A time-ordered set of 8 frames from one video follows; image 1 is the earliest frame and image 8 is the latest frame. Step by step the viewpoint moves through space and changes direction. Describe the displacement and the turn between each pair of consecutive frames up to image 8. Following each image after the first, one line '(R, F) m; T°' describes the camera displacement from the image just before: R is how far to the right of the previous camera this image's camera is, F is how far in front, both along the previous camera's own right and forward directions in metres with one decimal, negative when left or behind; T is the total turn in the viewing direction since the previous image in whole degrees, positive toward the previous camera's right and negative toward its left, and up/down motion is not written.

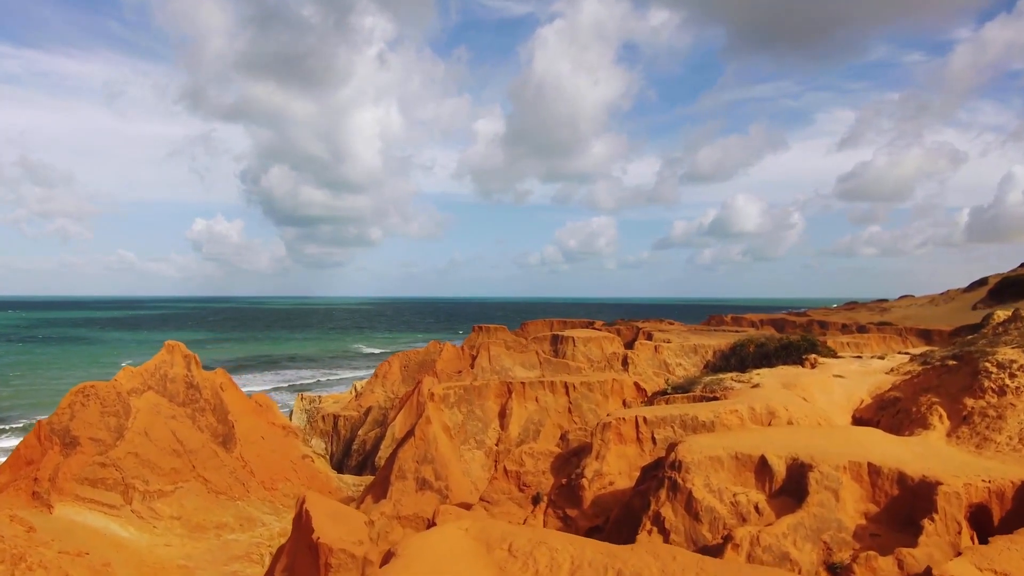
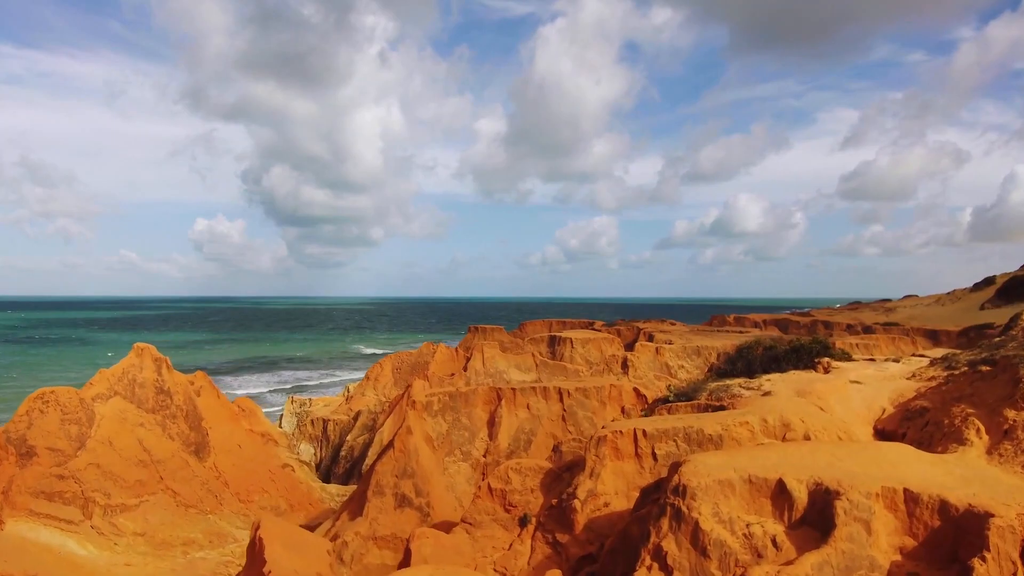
(+0.3, +1.1) m; 0°
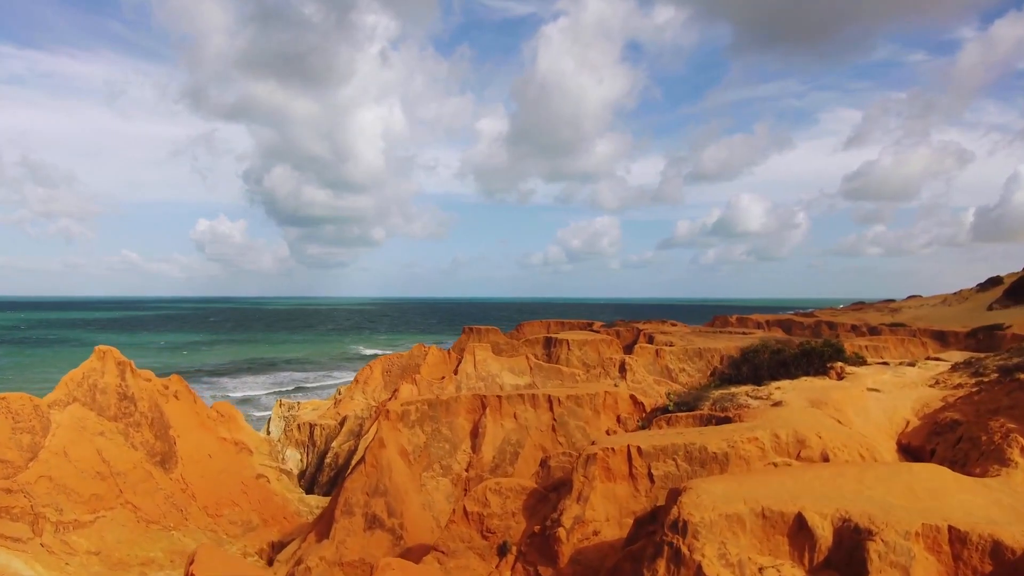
(+0.3, +1.1) m; 0°
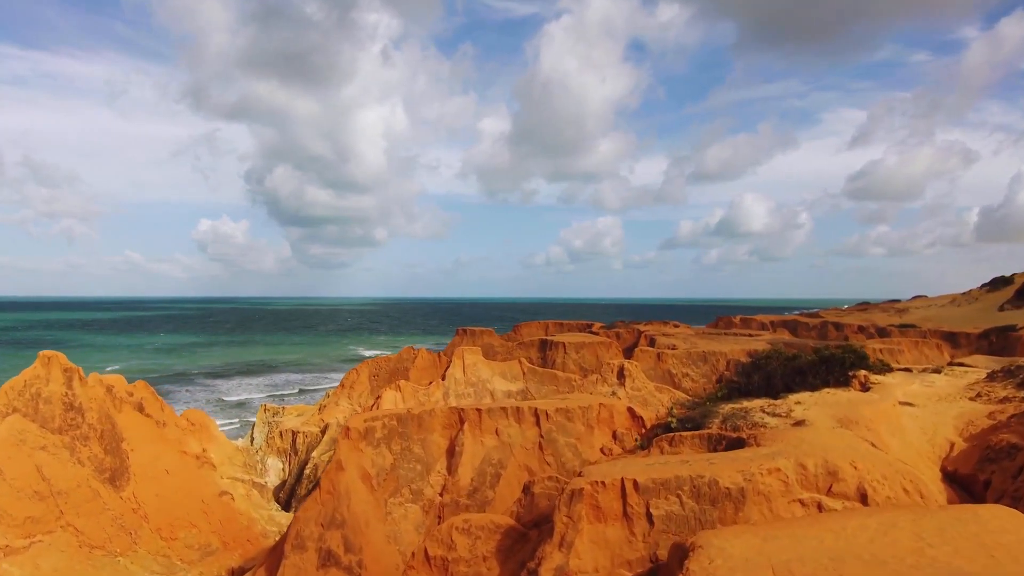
(+0.4, +1.4) m; 0°
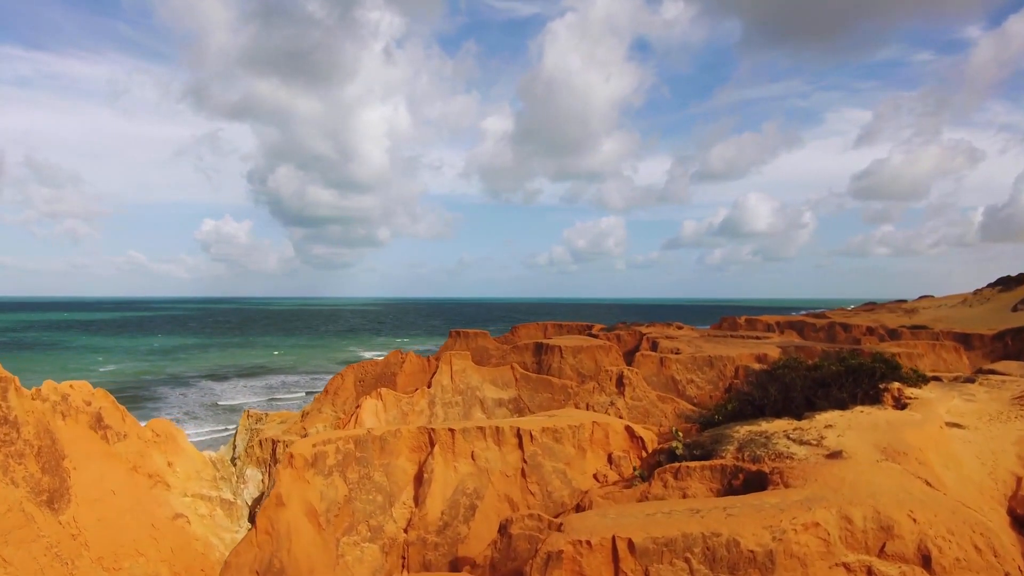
(+0.4, +1.5) m; 0°
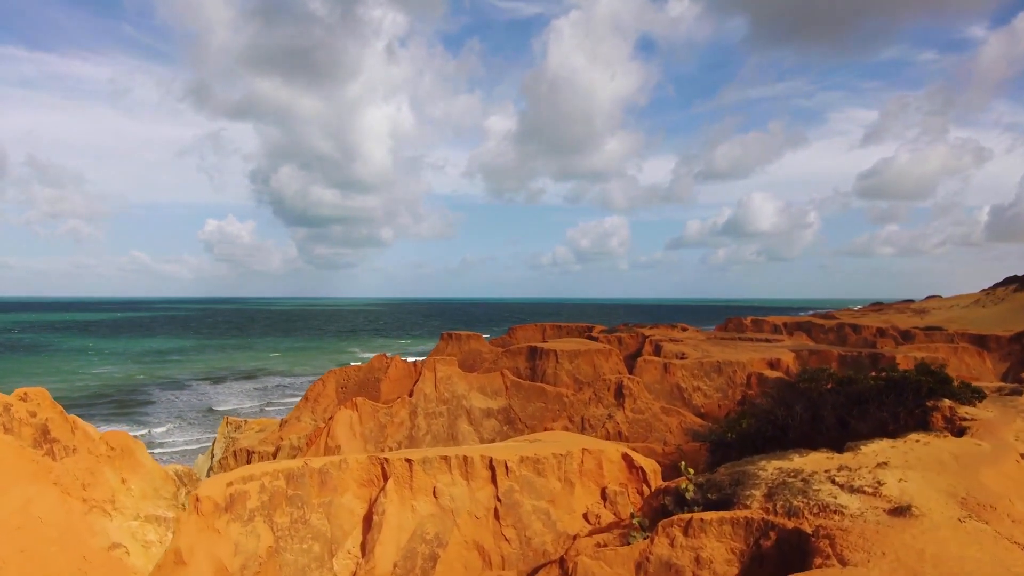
(+0.4, +1.7) m; 0°
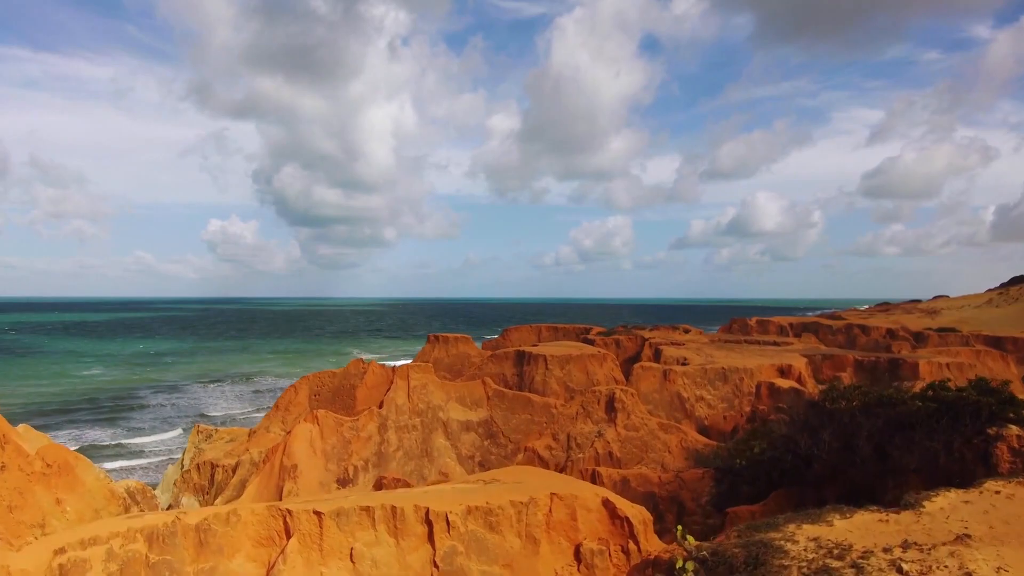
(+0.6, +1.8) m; 0°
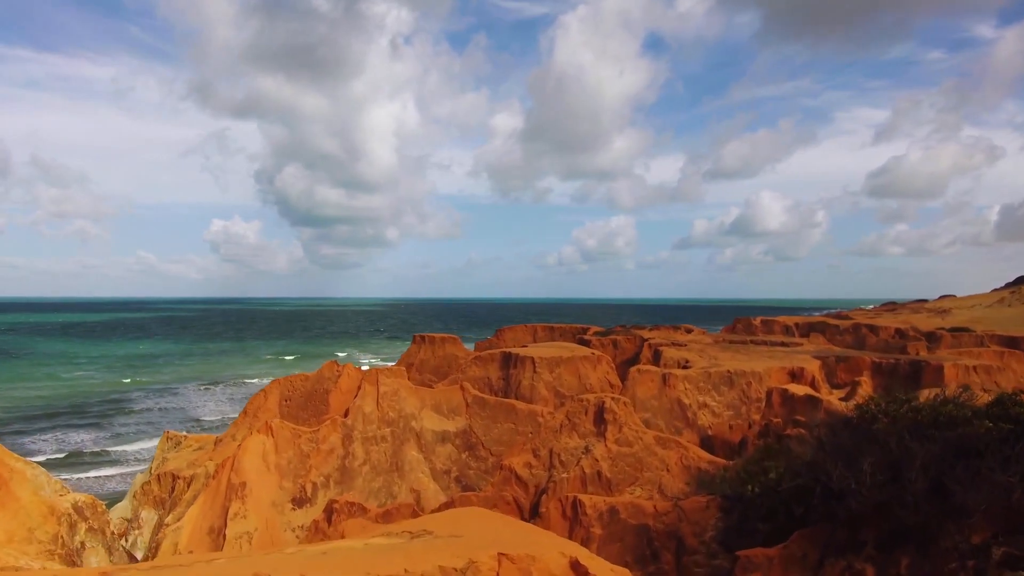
(+0.5, +1.7) m; 0°
